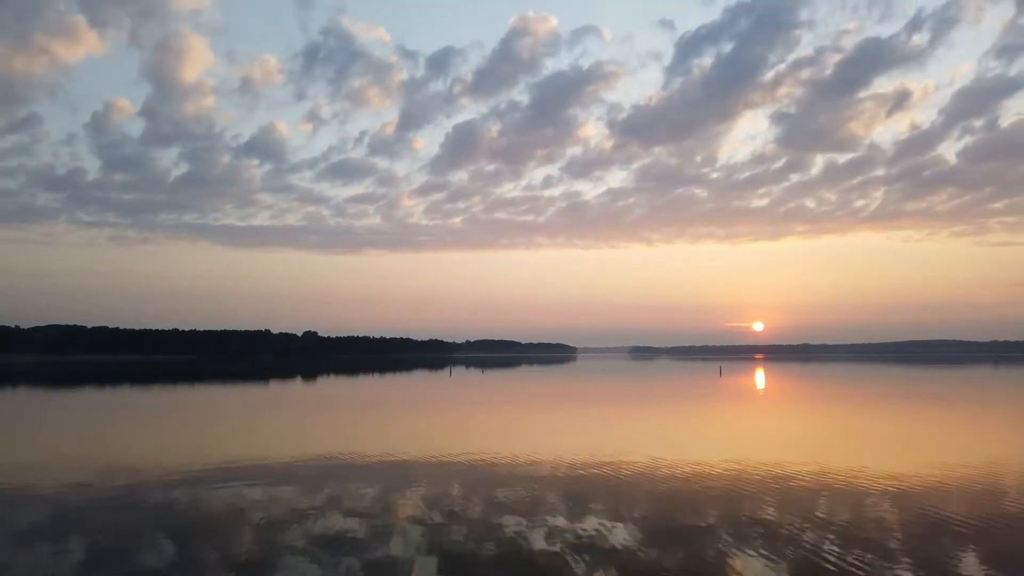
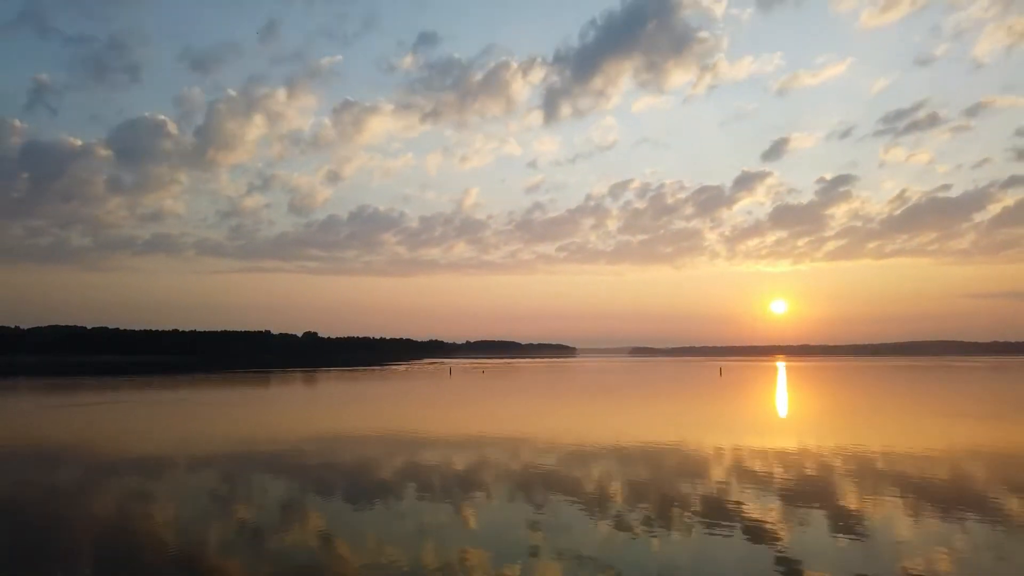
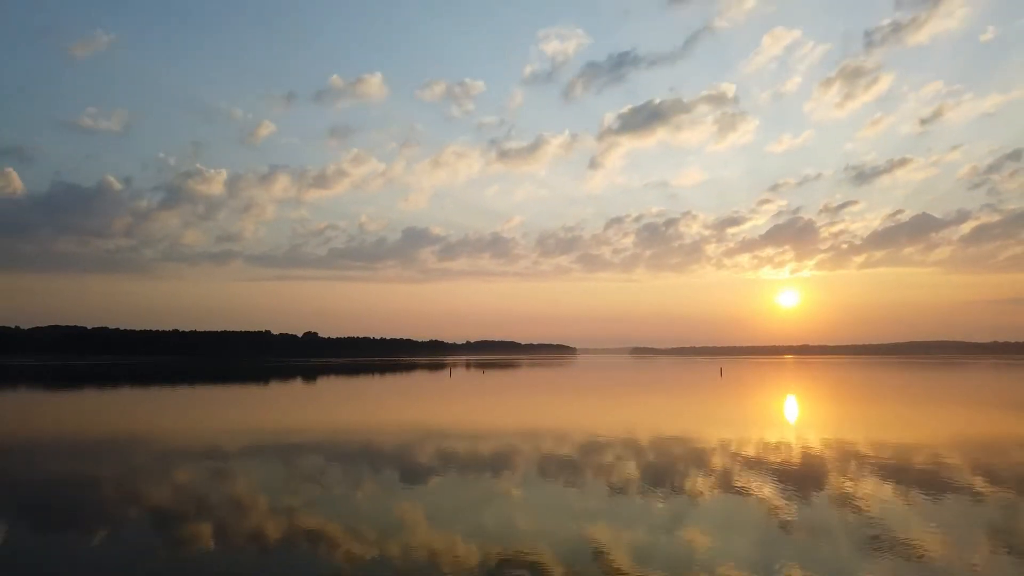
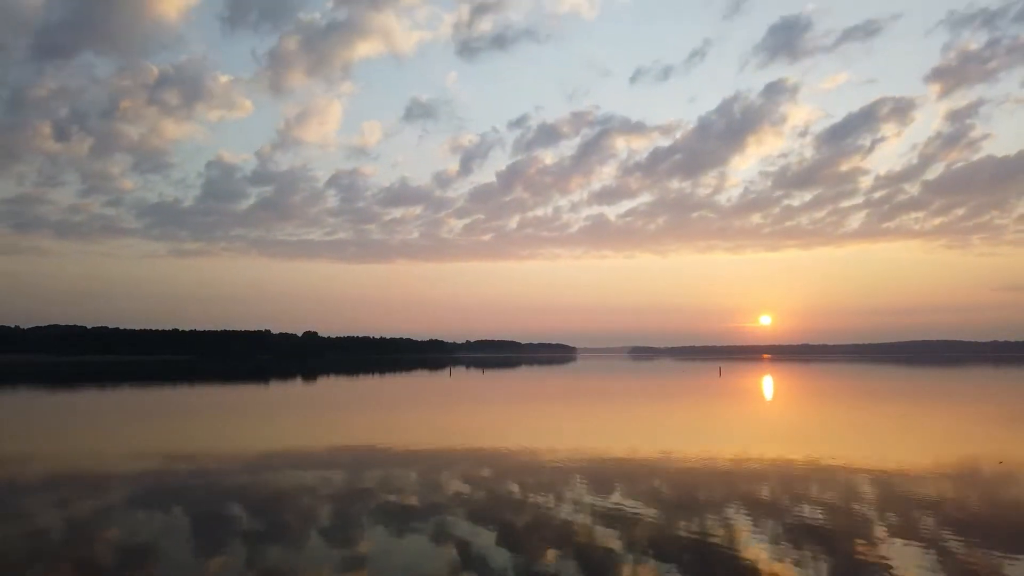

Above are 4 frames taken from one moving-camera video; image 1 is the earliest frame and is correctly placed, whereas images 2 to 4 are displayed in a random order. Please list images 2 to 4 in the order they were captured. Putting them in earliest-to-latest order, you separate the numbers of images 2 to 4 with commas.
4, 2, 3
